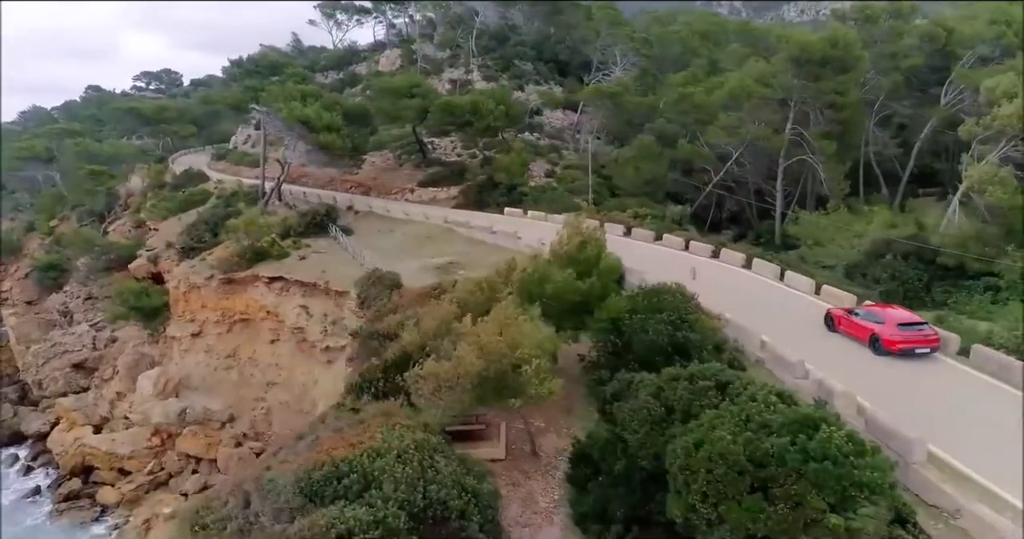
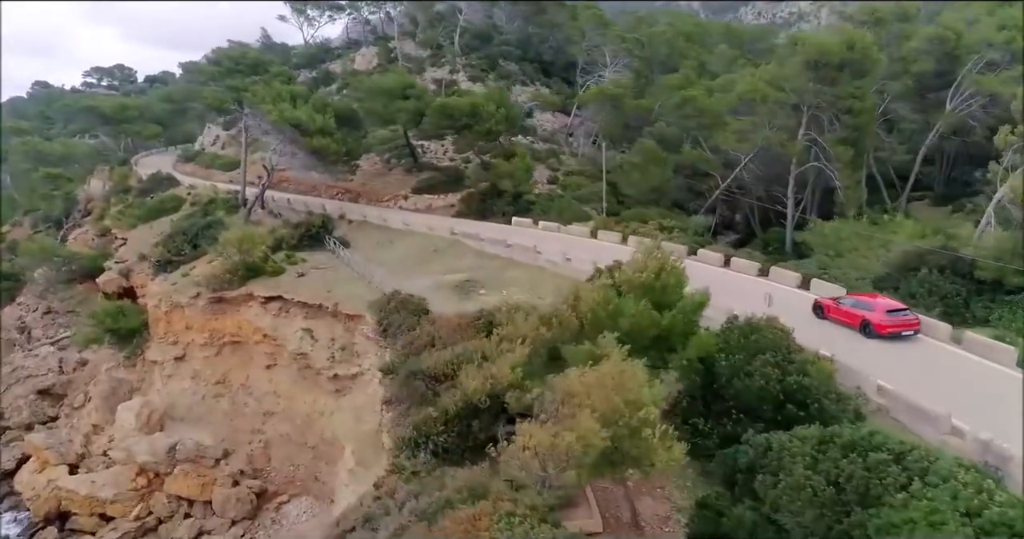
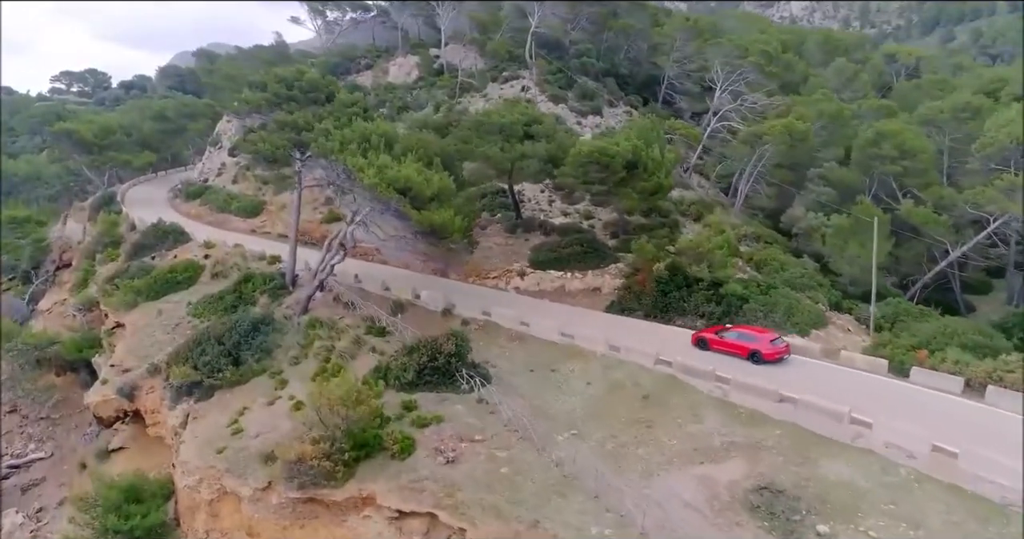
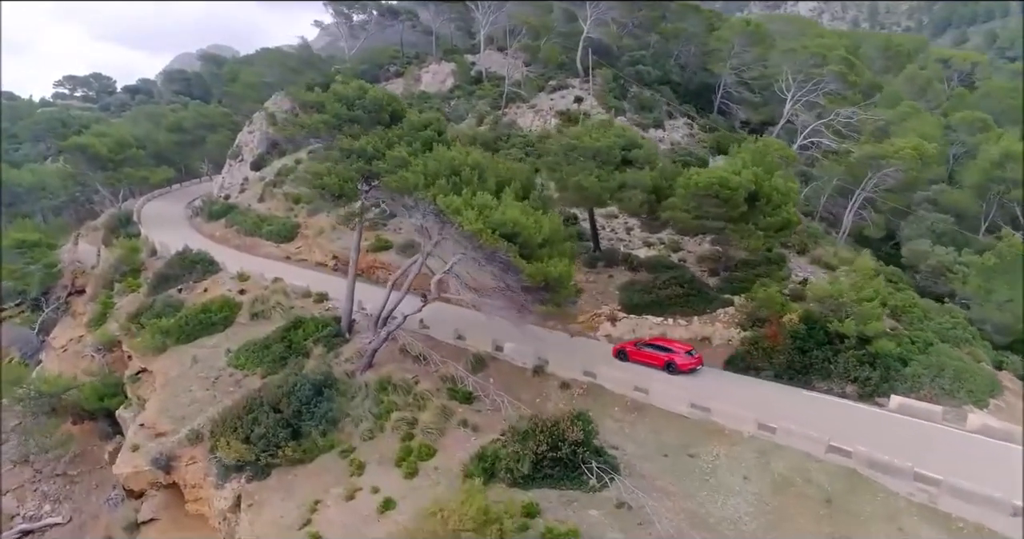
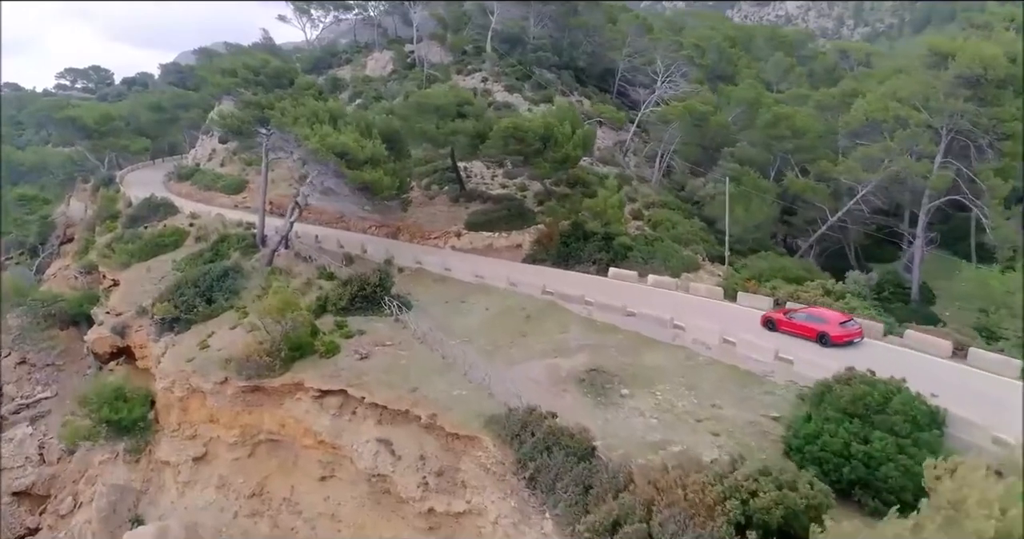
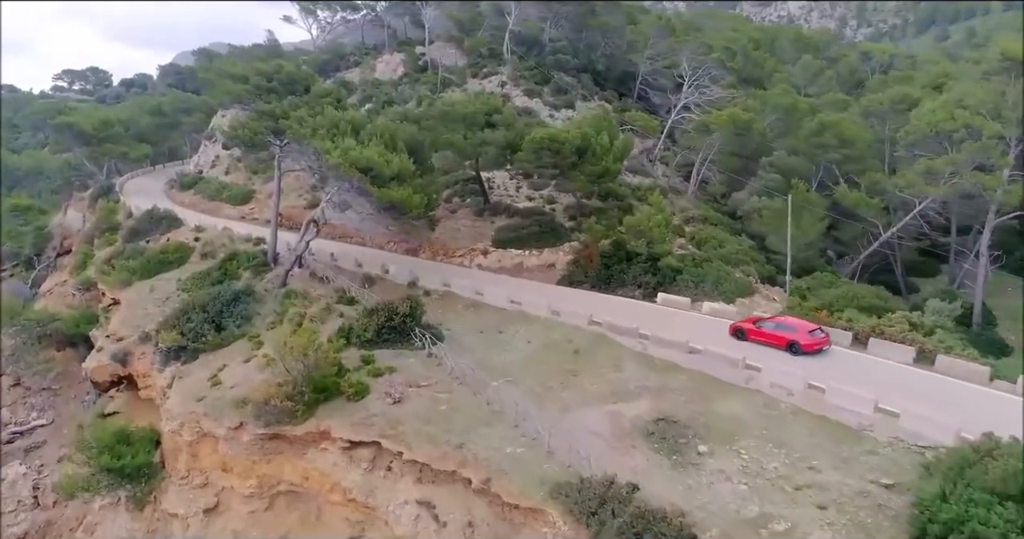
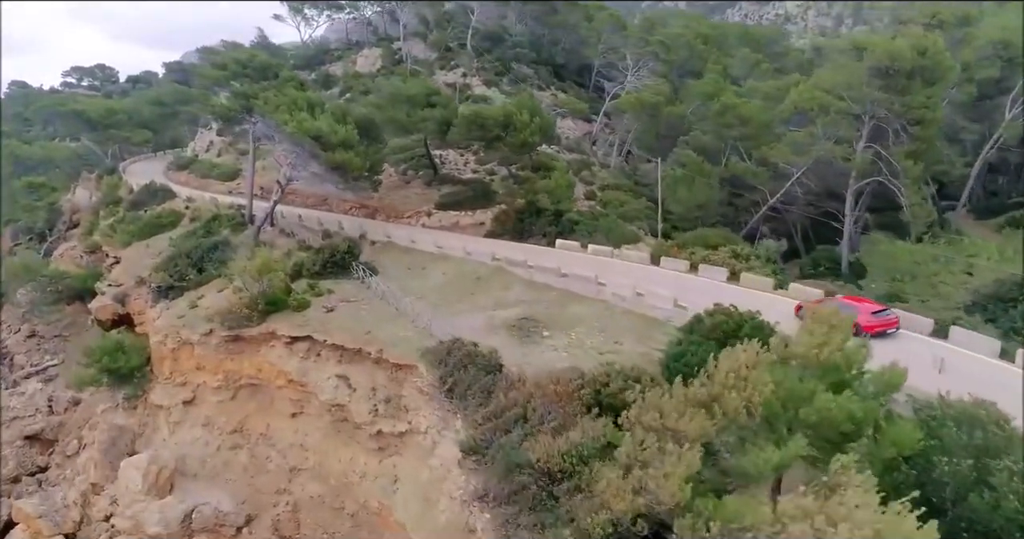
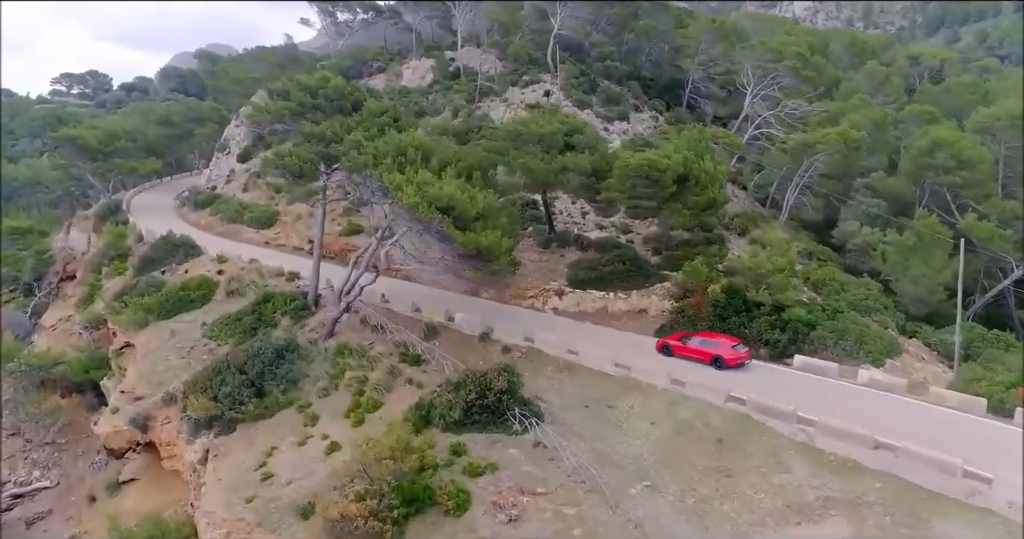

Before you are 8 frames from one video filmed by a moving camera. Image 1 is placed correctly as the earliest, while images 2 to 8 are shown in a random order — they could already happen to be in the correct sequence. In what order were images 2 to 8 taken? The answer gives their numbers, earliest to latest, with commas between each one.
2, 7, 5, 6, 3, 8, 4
